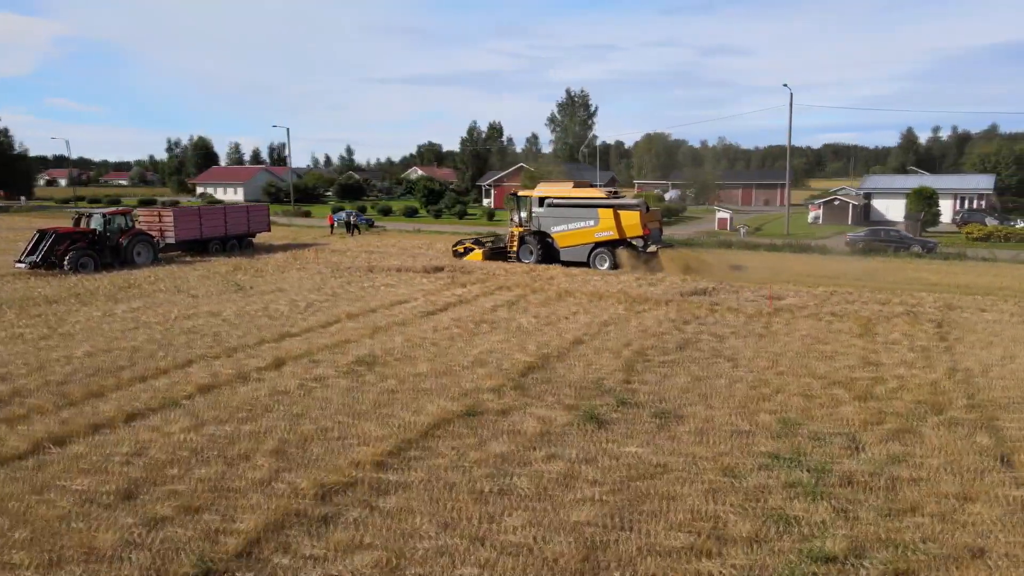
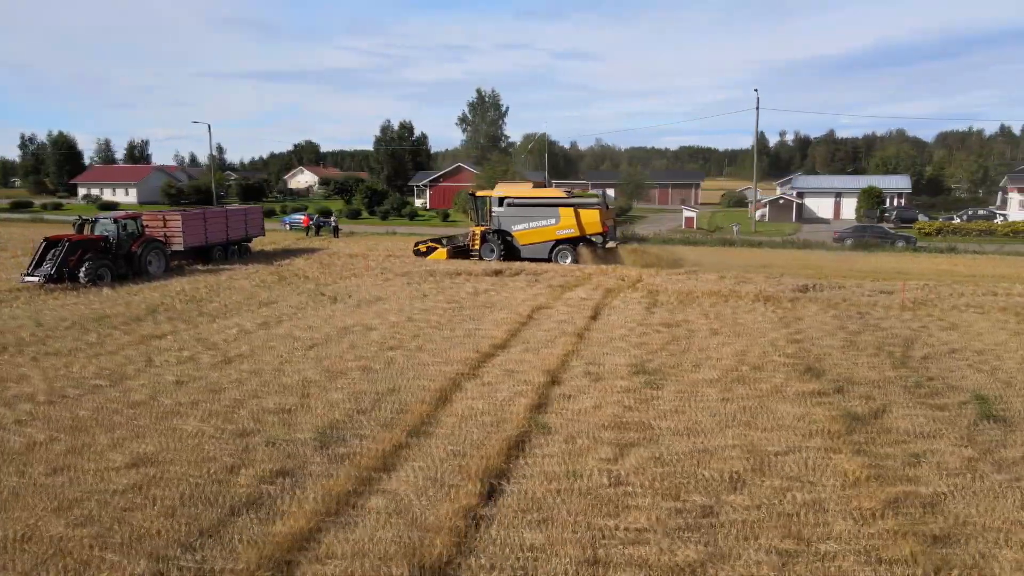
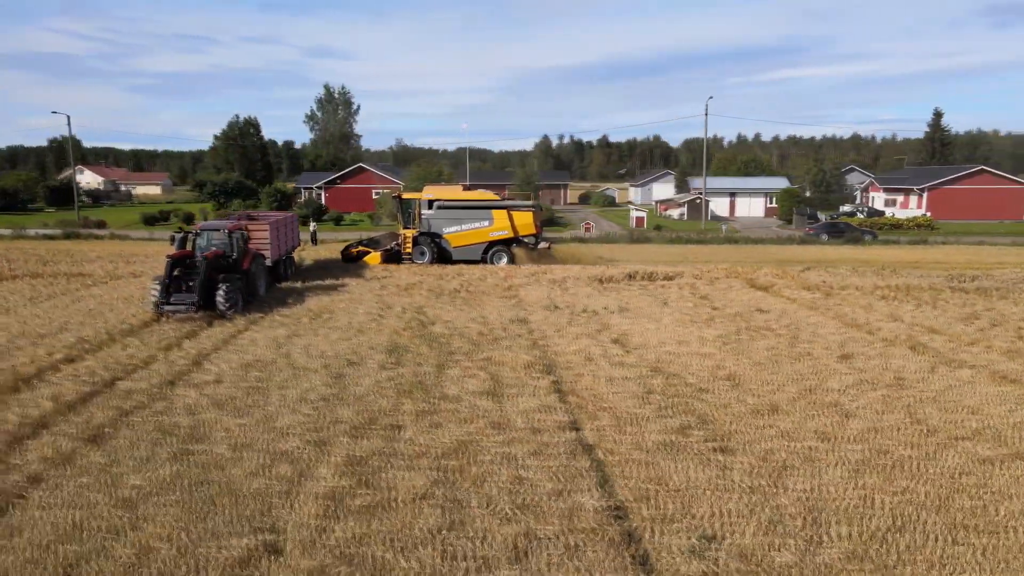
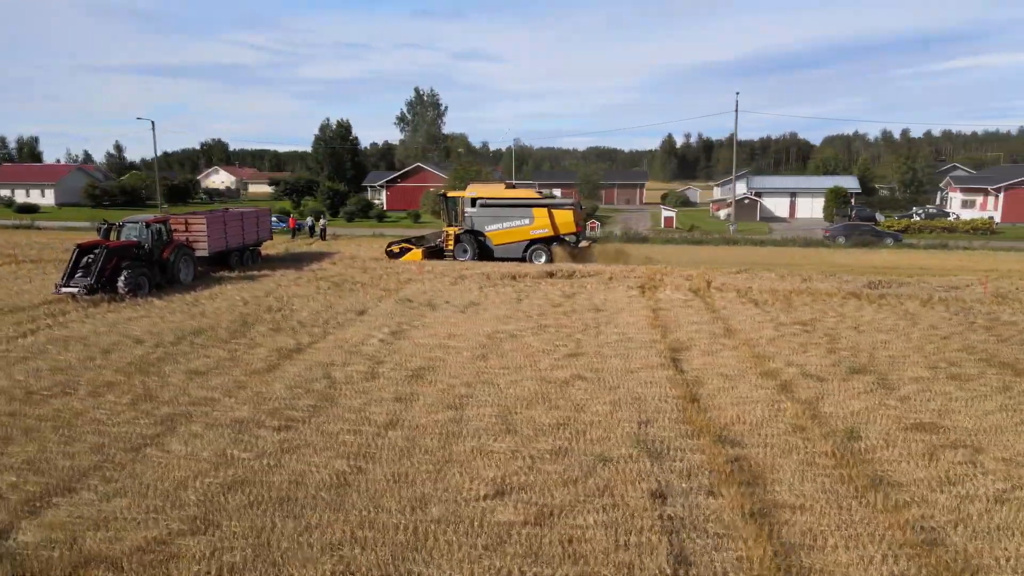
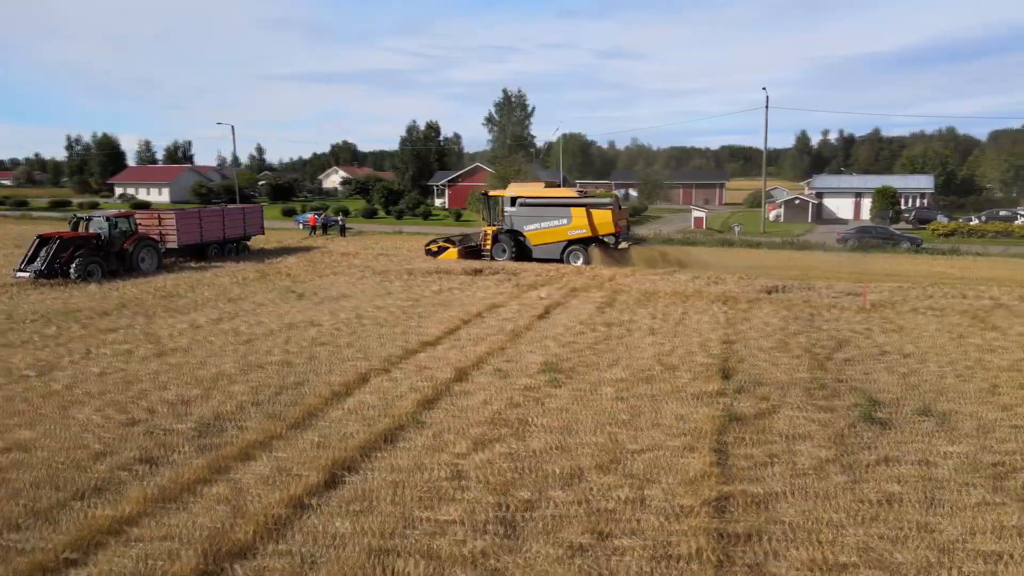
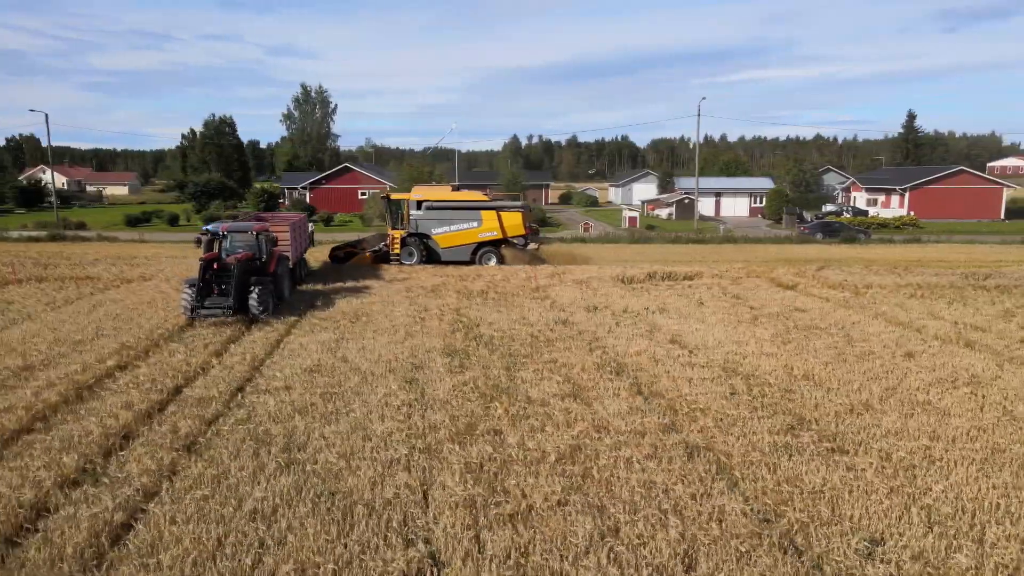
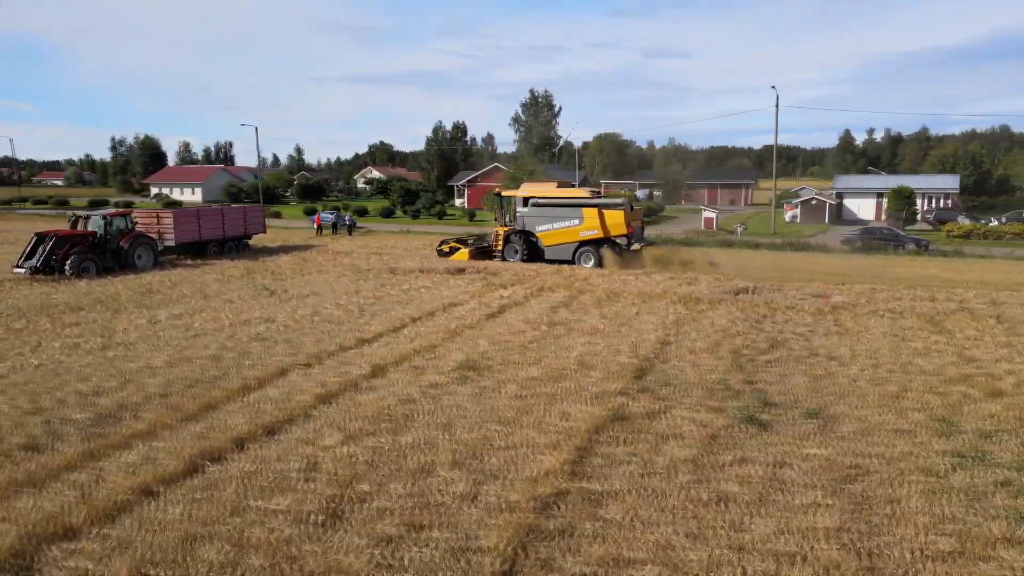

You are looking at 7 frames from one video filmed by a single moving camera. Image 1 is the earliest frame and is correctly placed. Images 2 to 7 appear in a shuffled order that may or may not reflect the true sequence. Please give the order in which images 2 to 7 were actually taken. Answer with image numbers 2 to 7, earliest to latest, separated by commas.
7, 5, 2, 4, 3, 6
